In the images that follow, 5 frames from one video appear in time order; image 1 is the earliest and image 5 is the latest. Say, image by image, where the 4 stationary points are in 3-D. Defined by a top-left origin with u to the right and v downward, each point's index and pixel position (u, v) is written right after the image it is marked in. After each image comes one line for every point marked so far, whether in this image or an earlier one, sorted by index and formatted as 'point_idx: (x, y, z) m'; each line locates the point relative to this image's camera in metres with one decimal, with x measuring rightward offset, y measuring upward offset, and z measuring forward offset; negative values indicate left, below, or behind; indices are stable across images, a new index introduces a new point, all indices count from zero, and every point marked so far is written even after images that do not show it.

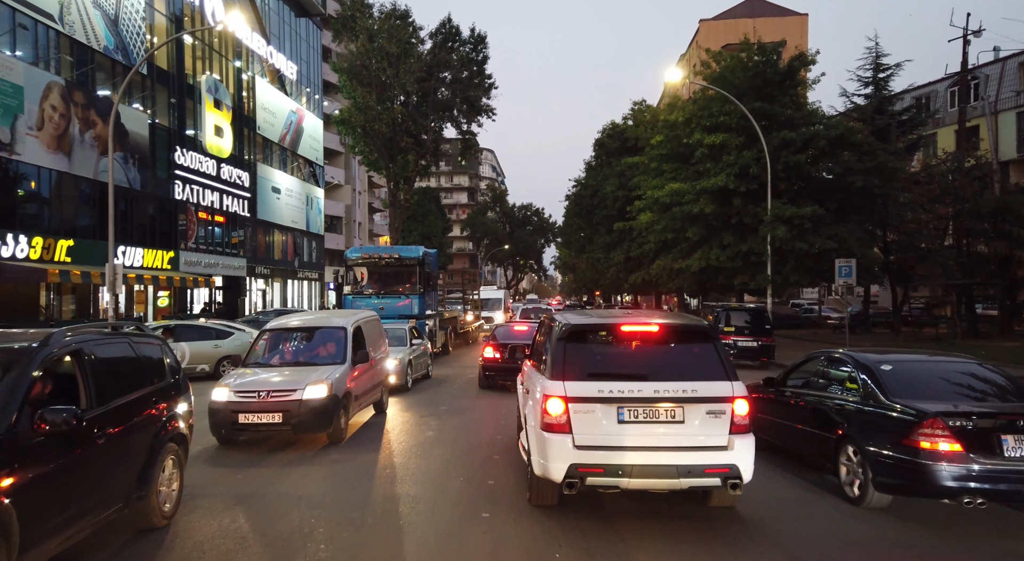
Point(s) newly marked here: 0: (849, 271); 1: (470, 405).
0: (+9.3, +0.2, +18.5) m
1: (-0.9, -2.5, +14.4) m
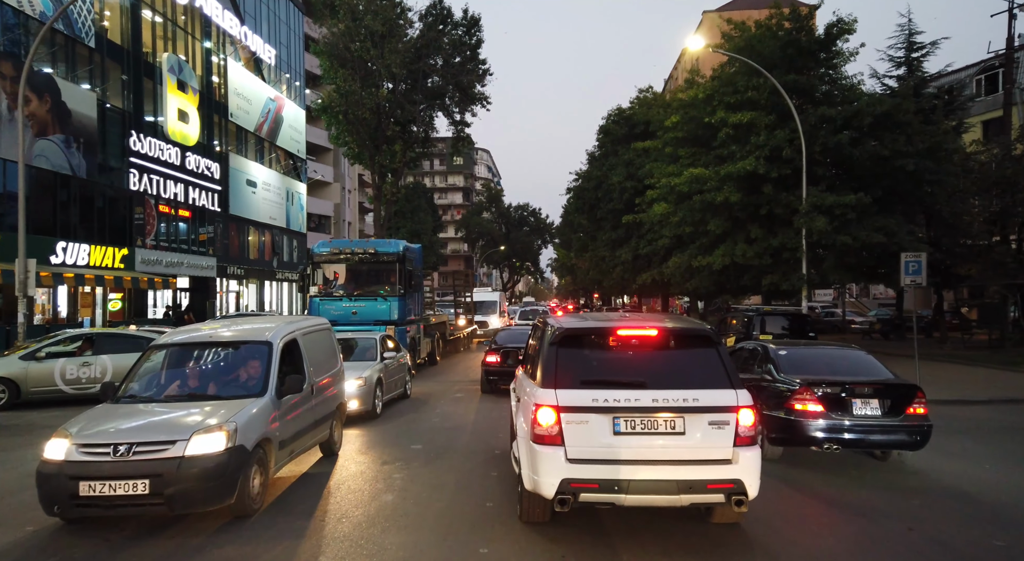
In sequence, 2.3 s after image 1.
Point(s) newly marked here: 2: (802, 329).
0: (+9.3, +0.3, +15.2) m
1: (-0.9, -2.4, +11.1) m
2: (+8.0, -1.3, +18.3) m
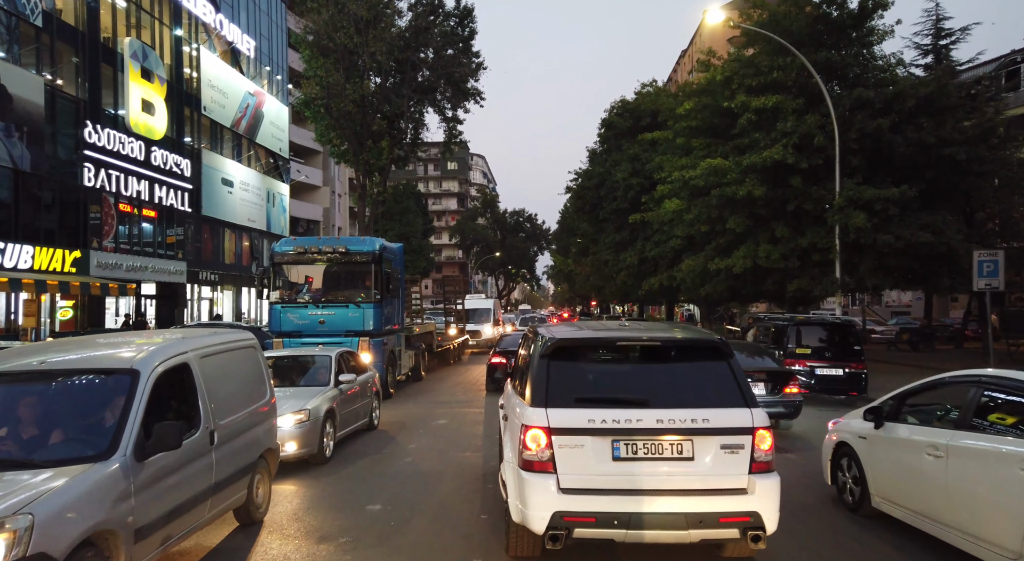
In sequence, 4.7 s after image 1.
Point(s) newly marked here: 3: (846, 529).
0: (+9.2, +0.2, +12.7) m
1: (-1.0, -2.5, +8.5) m
2: (+7.9, -1.4, +15.8) m
3: (+3.2, -2.4, +6.4) m
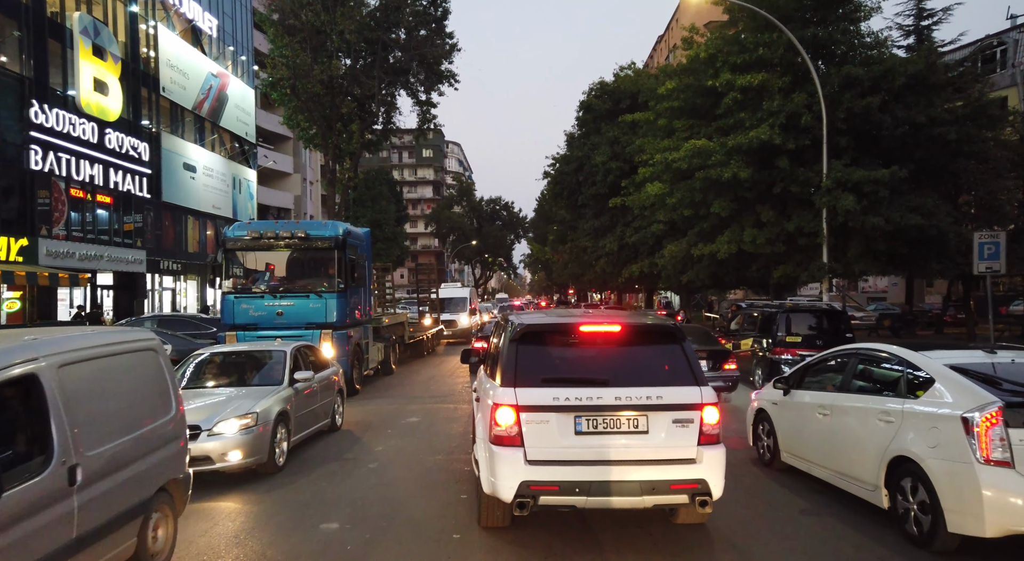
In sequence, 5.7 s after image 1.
0: (+8.7, +0.5, +12.1) m
1: (-1.3, -2.3, +7.5) m
2: (+7.3, -1.1, +15.1) m
3: (+3.0, -2.2, +5.6) m
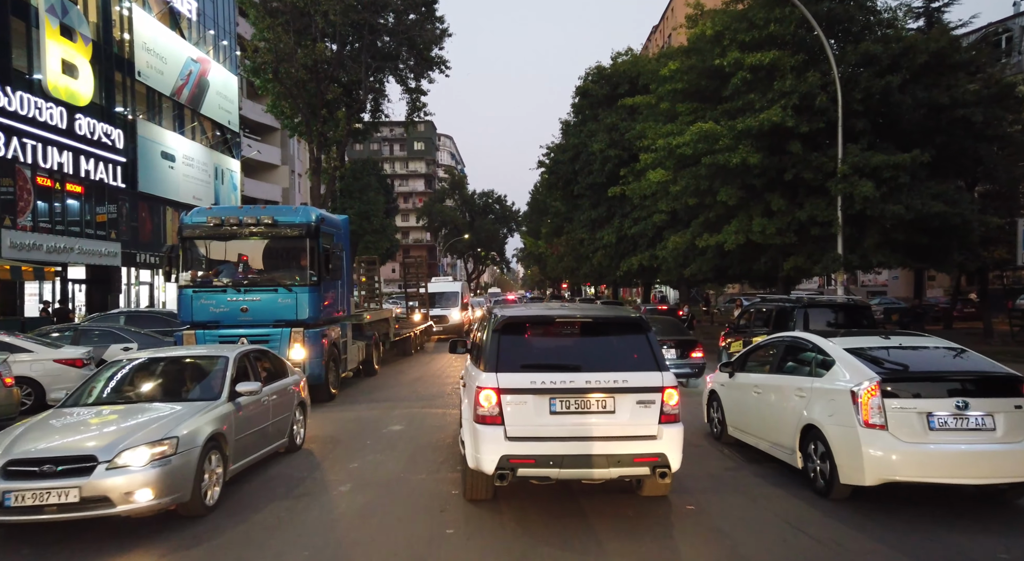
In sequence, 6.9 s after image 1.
0: (+8.6, +0.7, +10.9) m
1: (-1.3, -2.2, +6.3) m
2: (+7.2, -0.9, +14.0) m
3: (+2.9, -2.1, +4.4) m
